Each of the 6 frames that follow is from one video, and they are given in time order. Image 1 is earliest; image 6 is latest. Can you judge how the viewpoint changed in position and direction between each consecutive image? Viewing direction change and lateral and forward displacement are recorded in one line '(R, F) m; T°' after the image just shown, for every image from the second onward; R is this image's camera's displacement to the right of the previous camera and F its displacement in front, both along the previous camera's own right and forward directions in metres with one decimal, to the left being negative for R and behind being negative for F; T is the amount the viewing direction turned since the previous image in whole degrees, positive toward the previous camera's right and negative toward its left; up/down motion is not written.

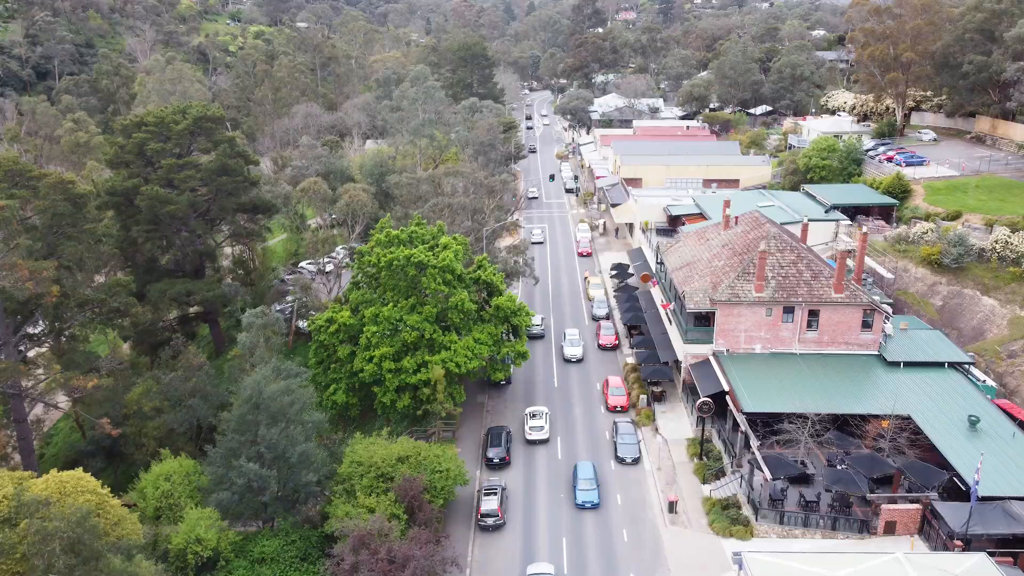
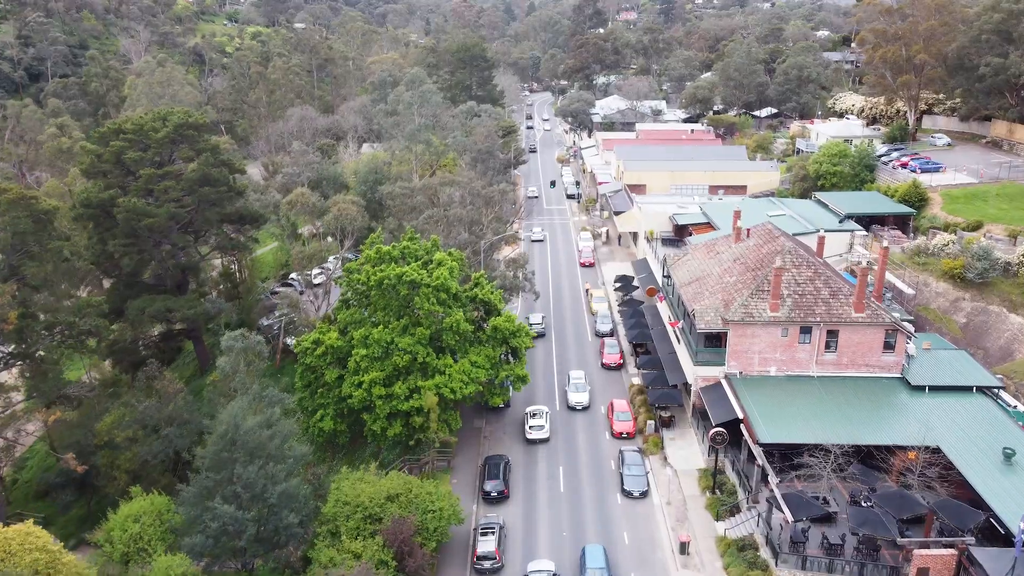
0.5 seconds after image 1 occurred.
(+0.1, +2.3) m; 0°
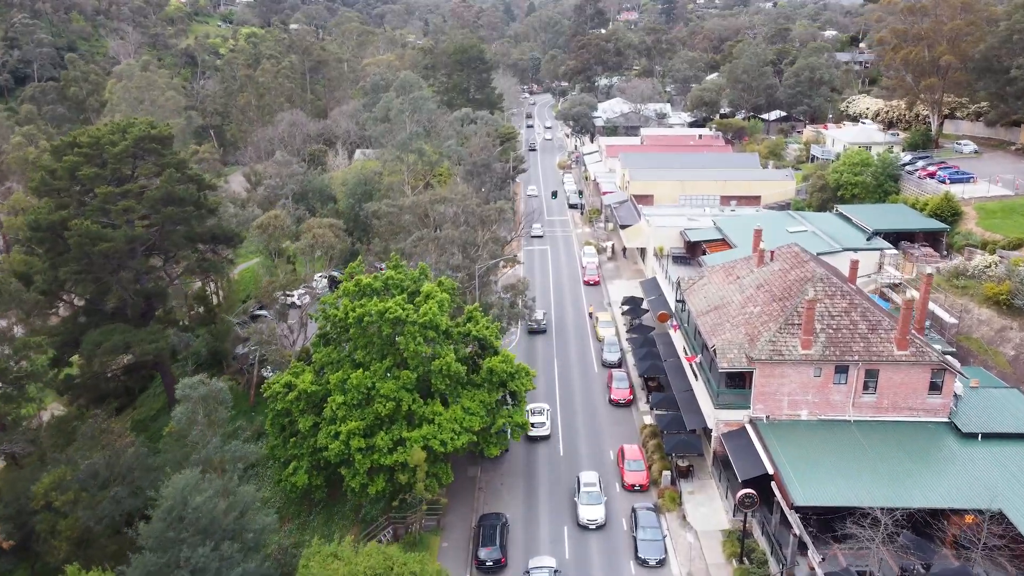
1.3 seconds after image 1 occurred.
(+0.1, +4.1) m; 0°
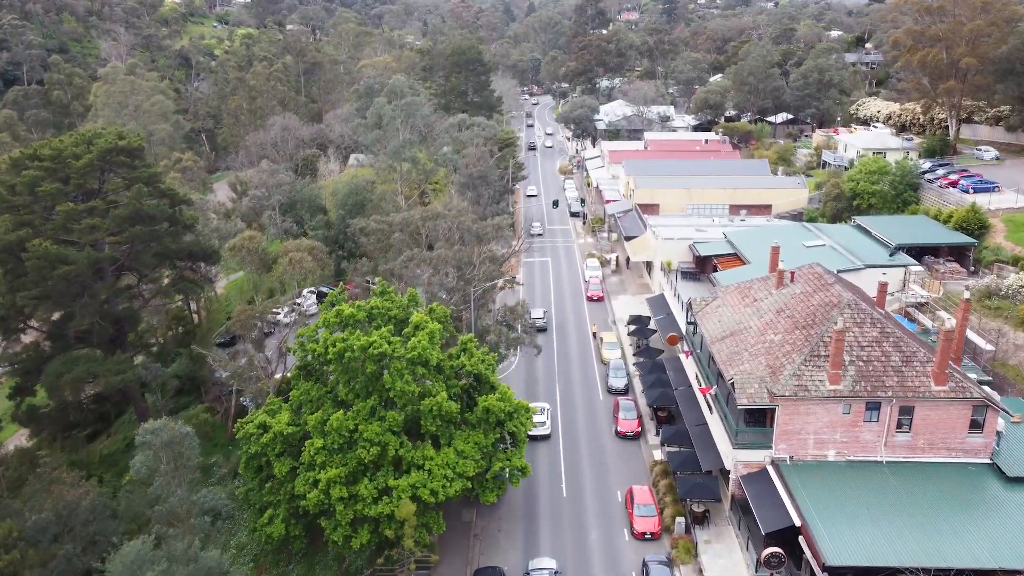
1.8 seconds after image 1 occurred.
(+0.1, +2.9) m; 0°
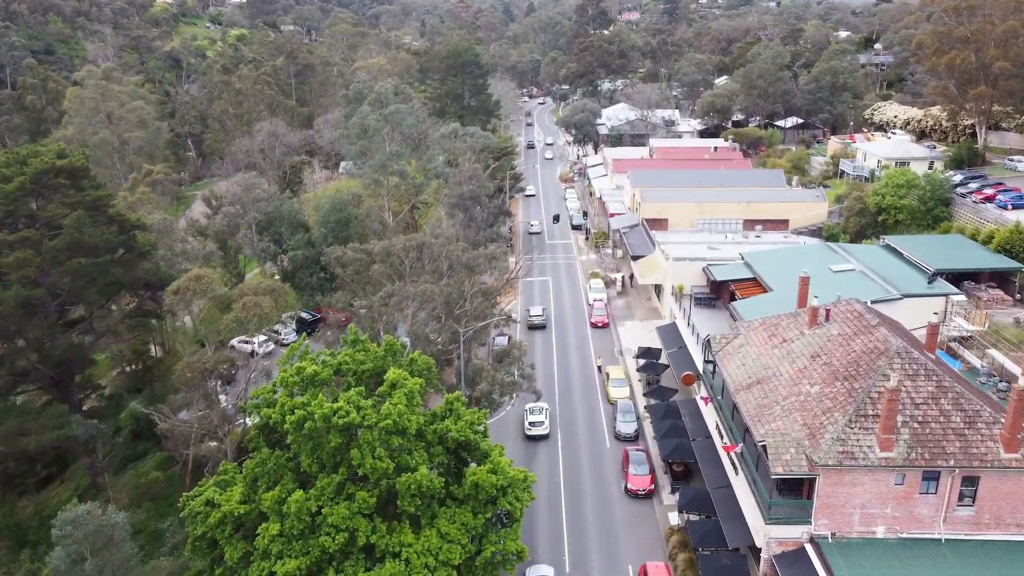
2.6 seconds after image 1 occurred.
(+0.2, +4.3) m; 0°
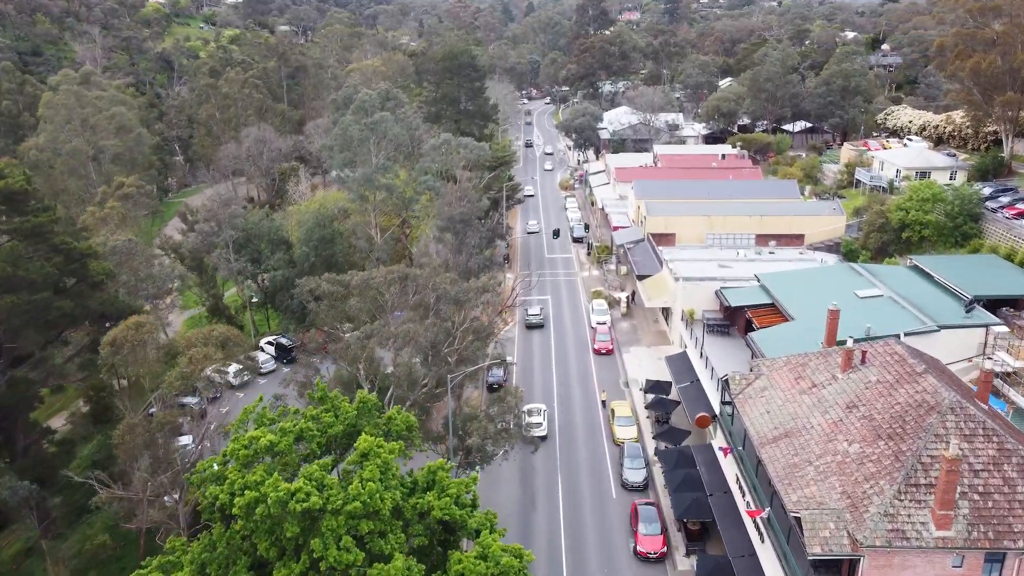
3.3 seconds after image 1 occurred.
(+0.2, +3.5) m; 0°
